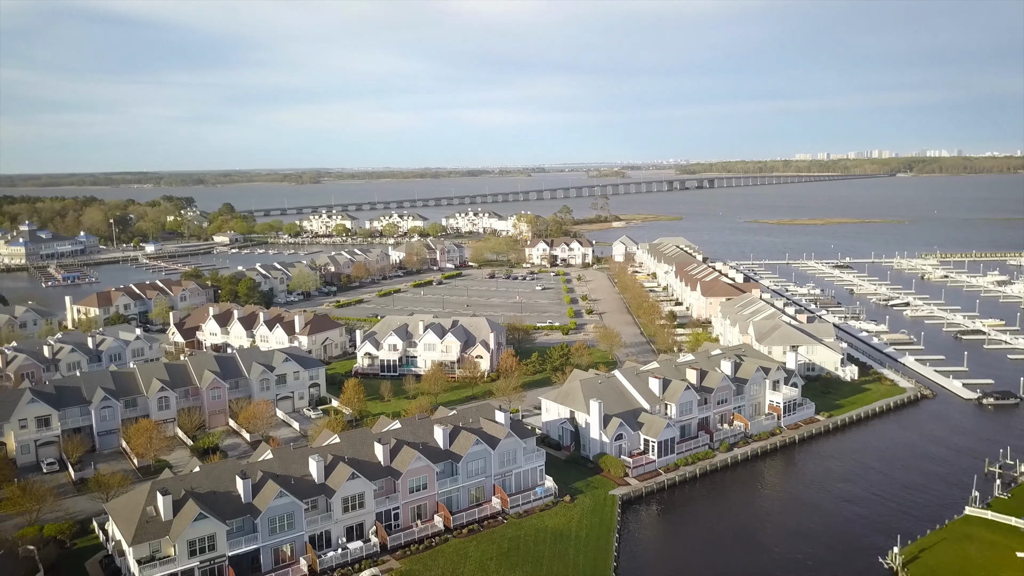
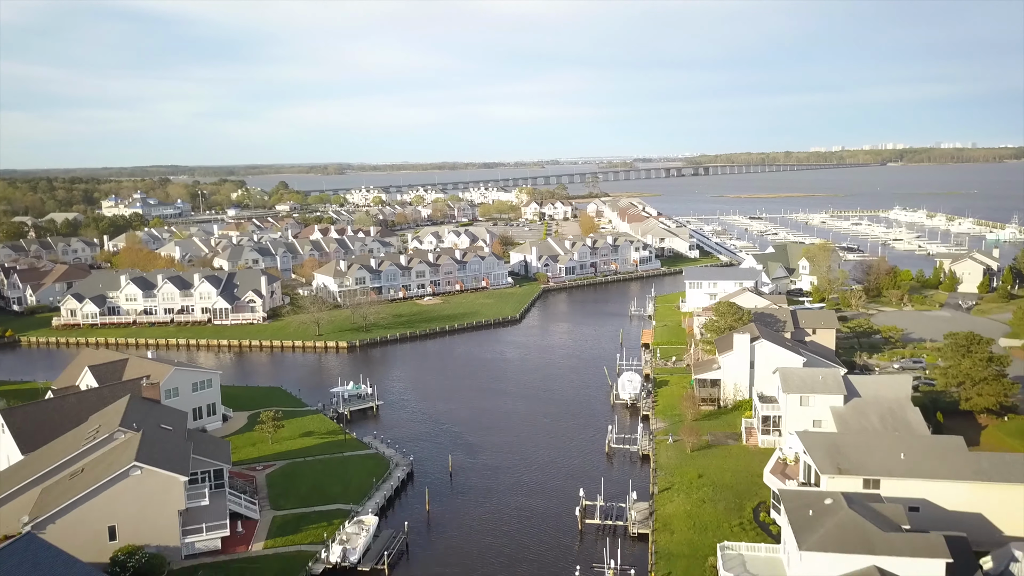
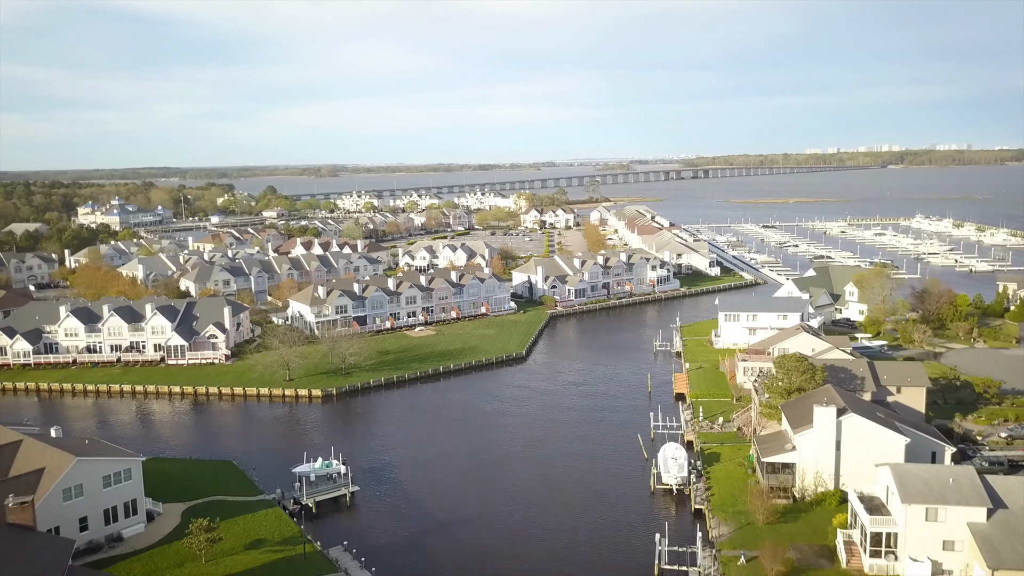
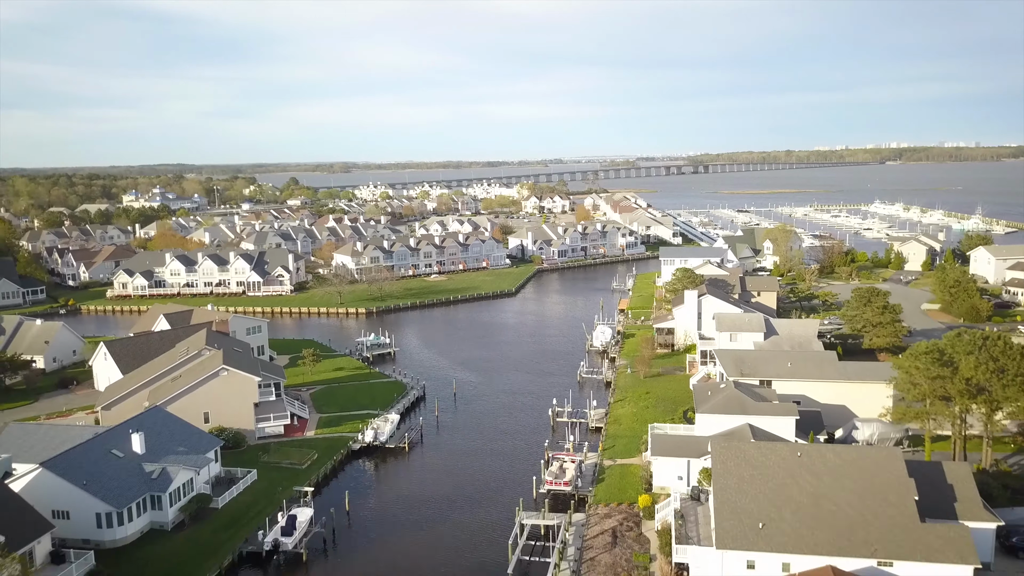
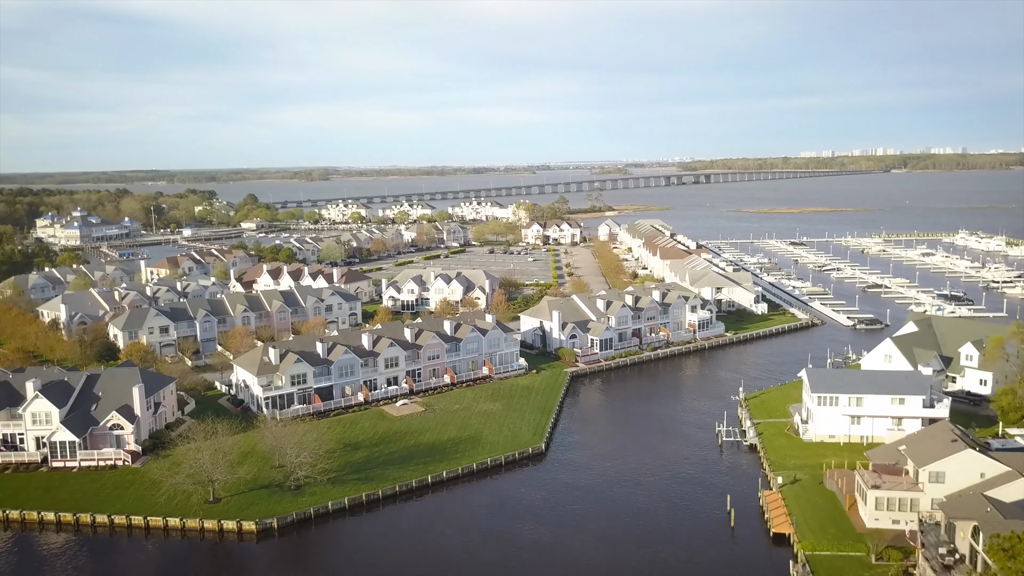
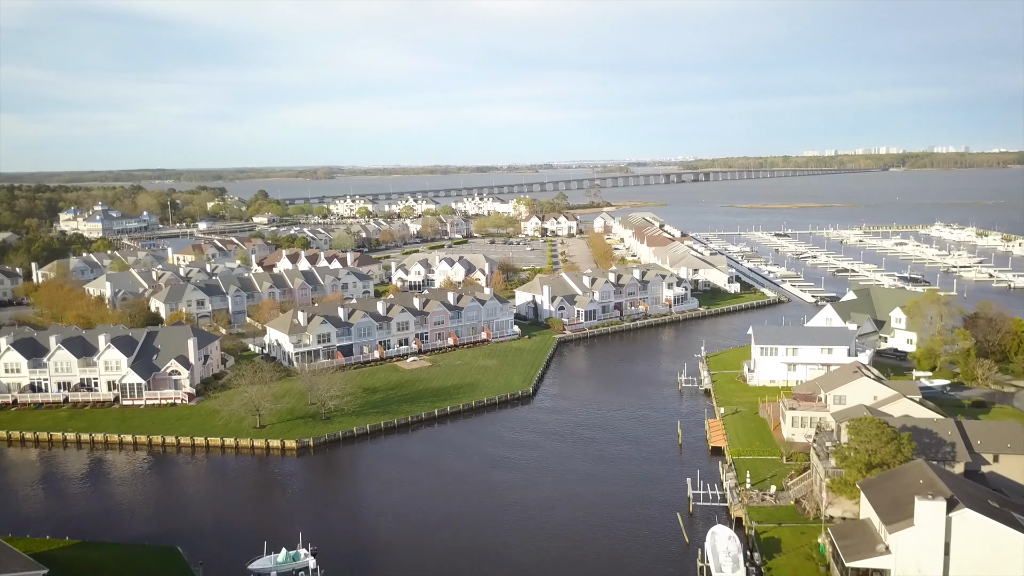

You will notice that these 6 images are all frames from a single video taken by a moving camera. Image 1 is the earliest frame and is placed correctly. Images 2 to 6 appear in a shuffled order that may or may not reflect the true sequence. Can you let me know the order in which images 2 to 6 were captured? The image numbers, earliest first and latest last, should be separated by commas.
5, 6, 3, 2, 4
